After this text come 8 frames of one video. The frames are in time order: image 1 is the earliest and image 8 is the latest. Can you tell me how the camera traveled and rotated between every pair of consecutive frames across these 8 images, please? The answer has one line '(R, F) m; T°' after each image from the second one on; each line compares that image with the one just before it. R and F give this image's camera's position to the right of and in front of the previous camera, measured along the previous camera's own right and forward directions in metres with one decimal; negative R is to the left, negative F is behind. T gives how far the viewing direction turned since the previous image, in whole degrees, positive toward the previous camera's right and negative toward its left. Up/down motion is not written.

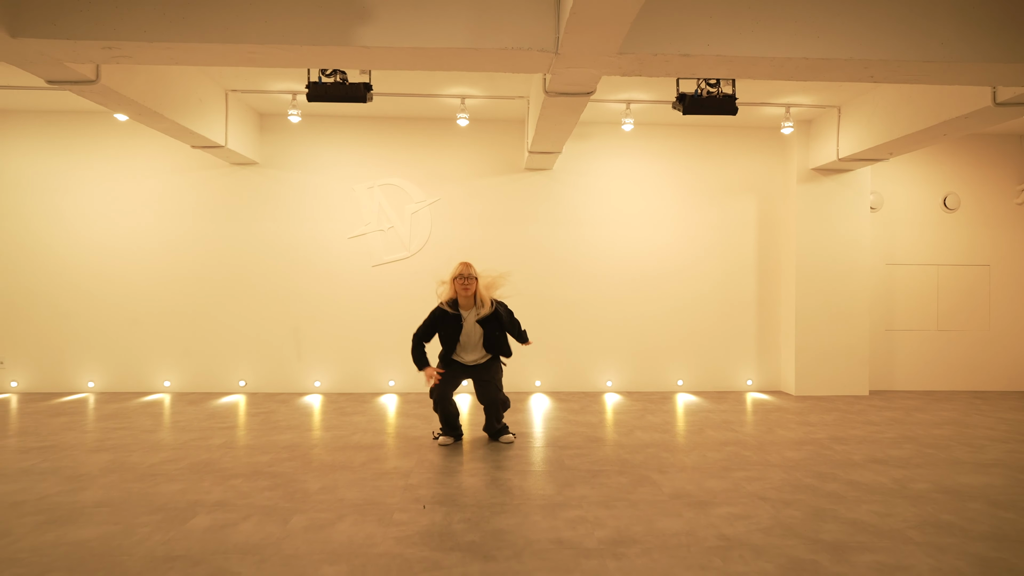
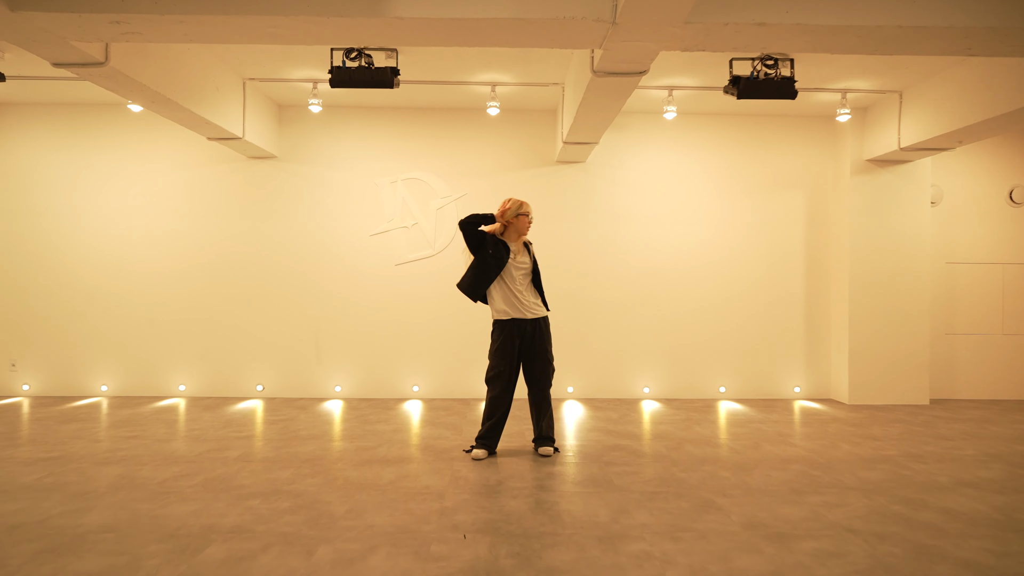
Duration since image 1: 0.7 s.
(-0.2, +0.3) m; -1°
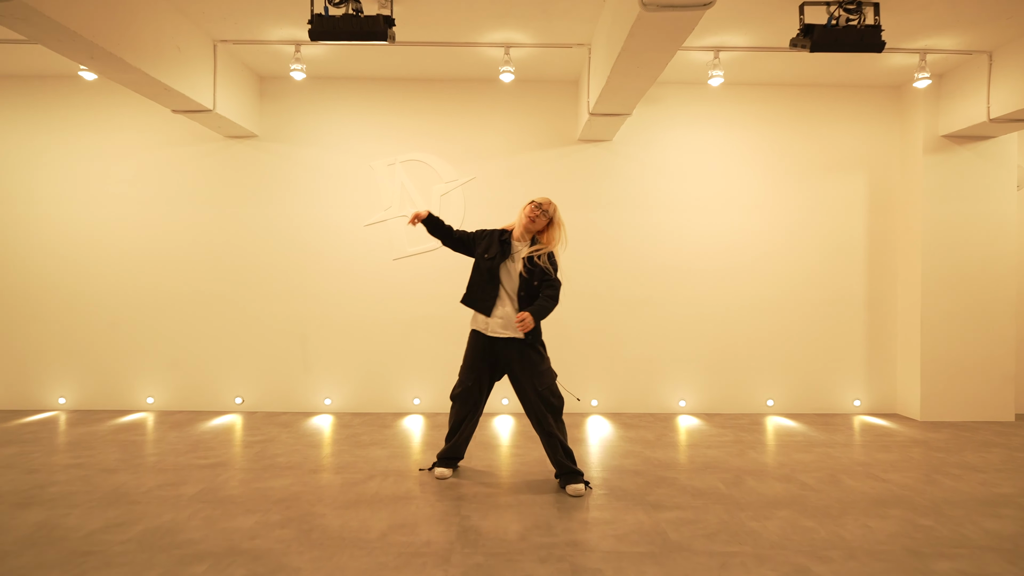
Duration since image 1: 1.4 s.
(-0.1, +0.8) m; -1°
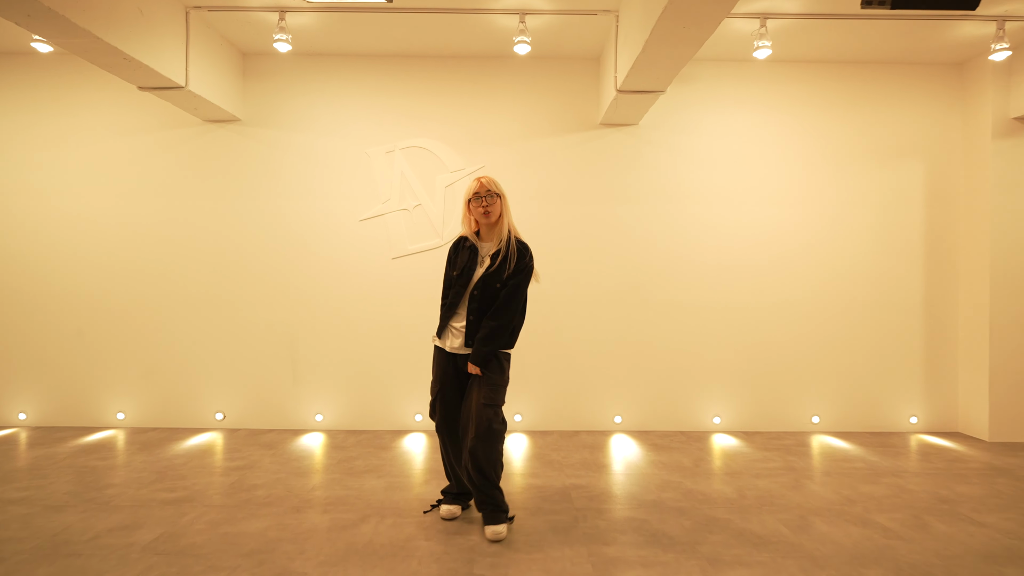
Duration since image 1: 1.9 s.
(-0.1, +0.5) m; 0°
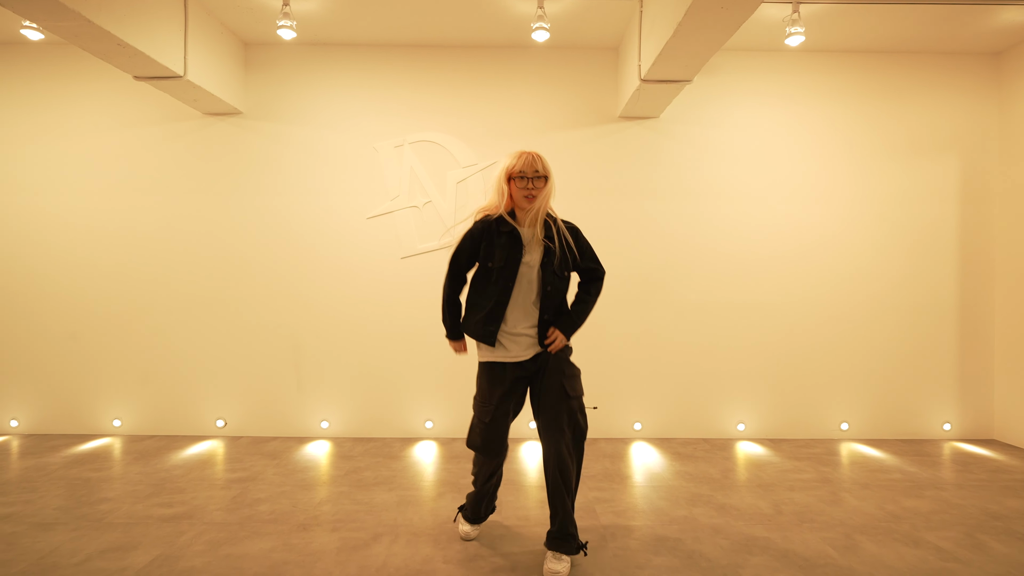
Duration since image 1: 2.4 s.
(-0.1, +0.2) m; 0°
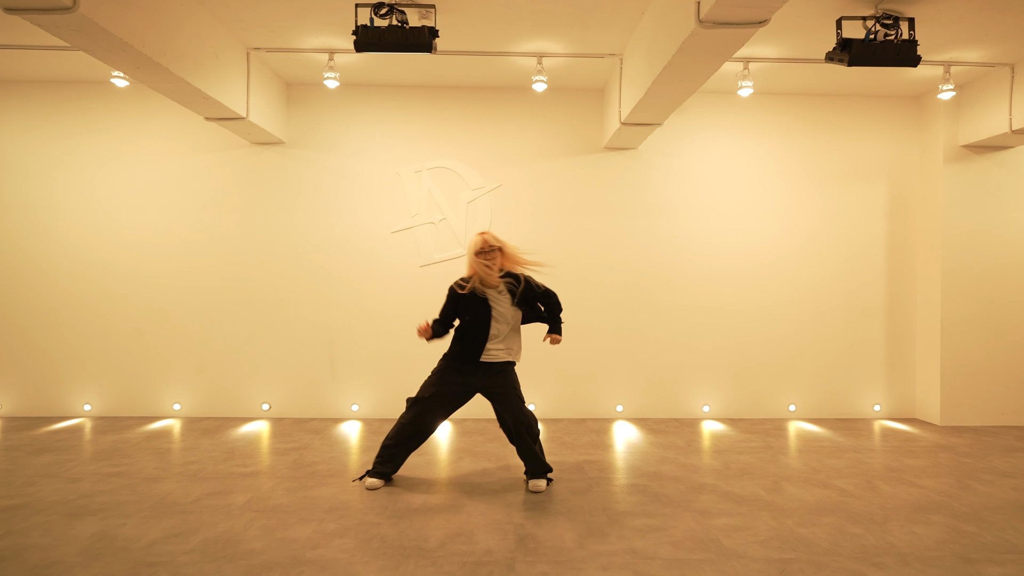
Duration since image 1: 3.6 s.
(-0.1, -0.8) m; +1°
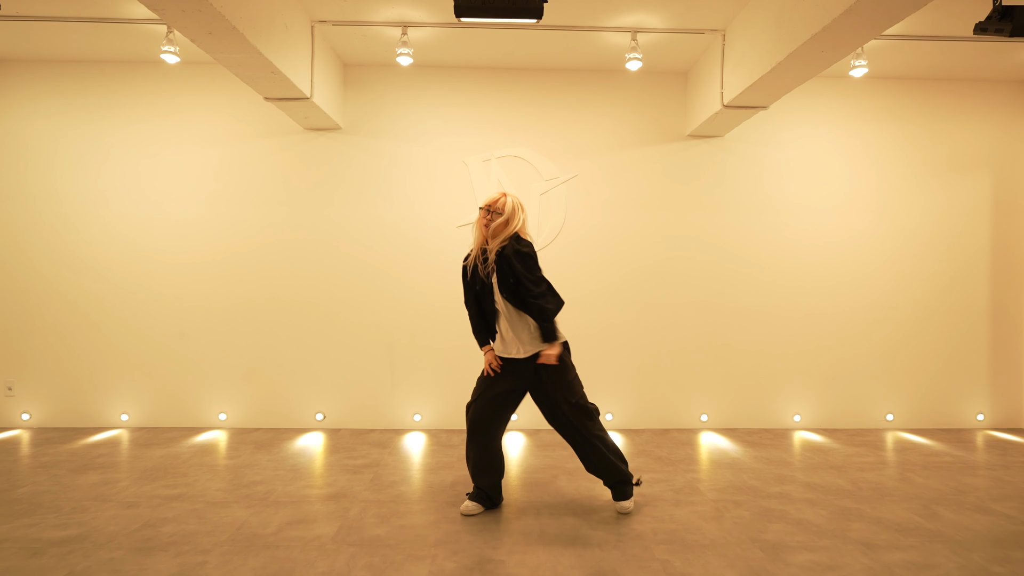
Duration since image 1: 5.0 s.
(-0.7, +0.4) m; 0°
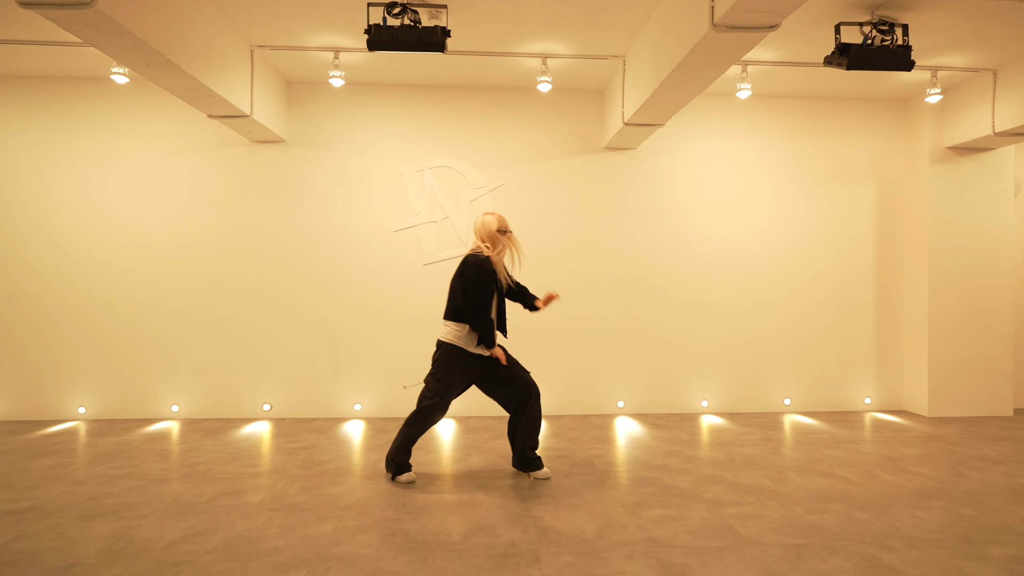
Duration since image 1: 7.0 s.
(+0.5, -0.4) m; +2°
